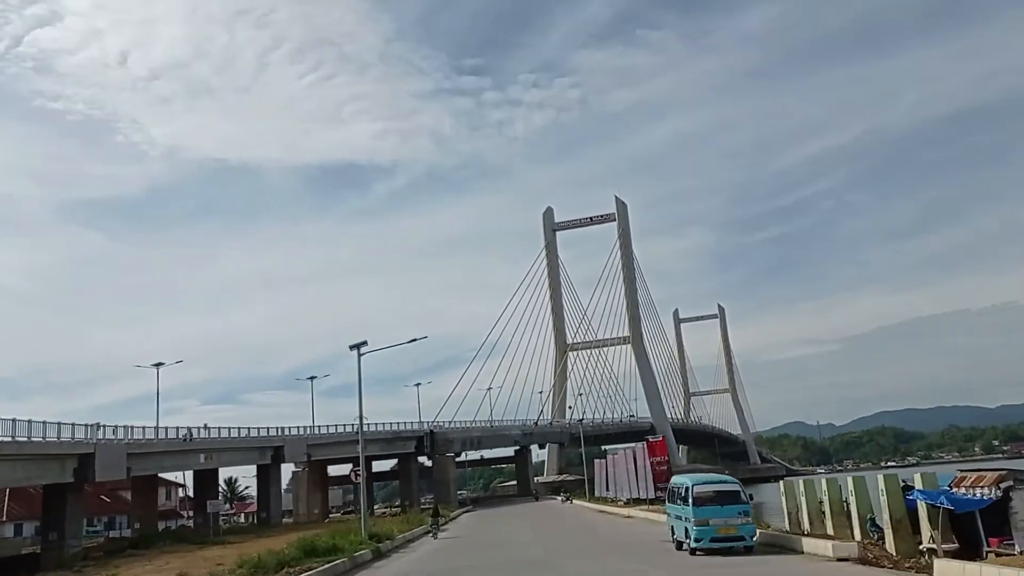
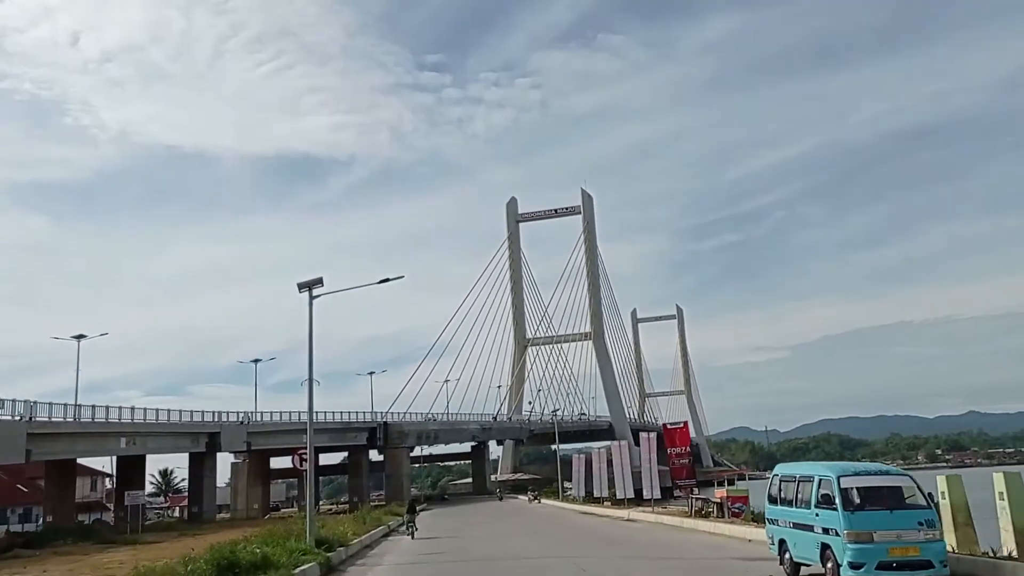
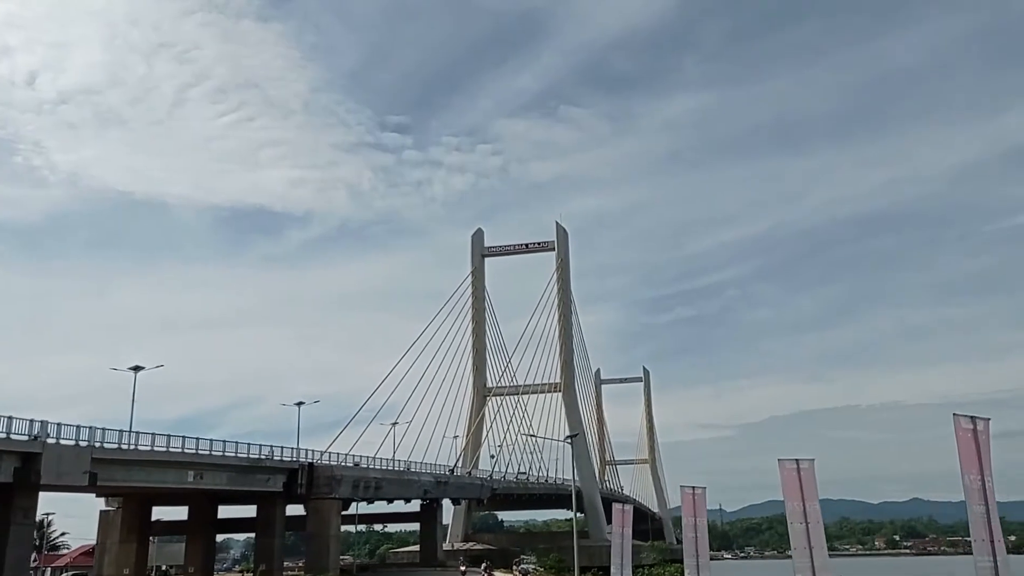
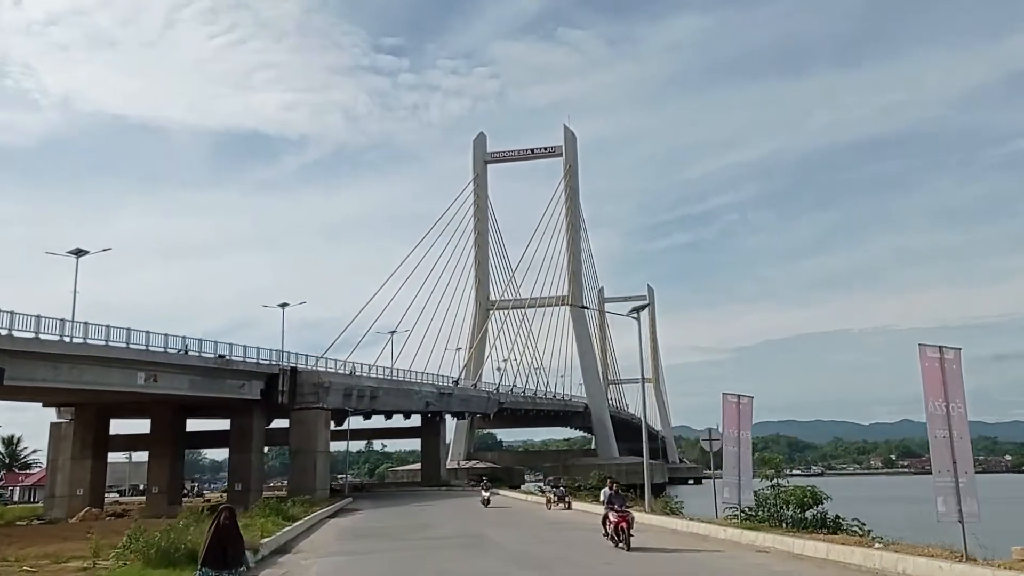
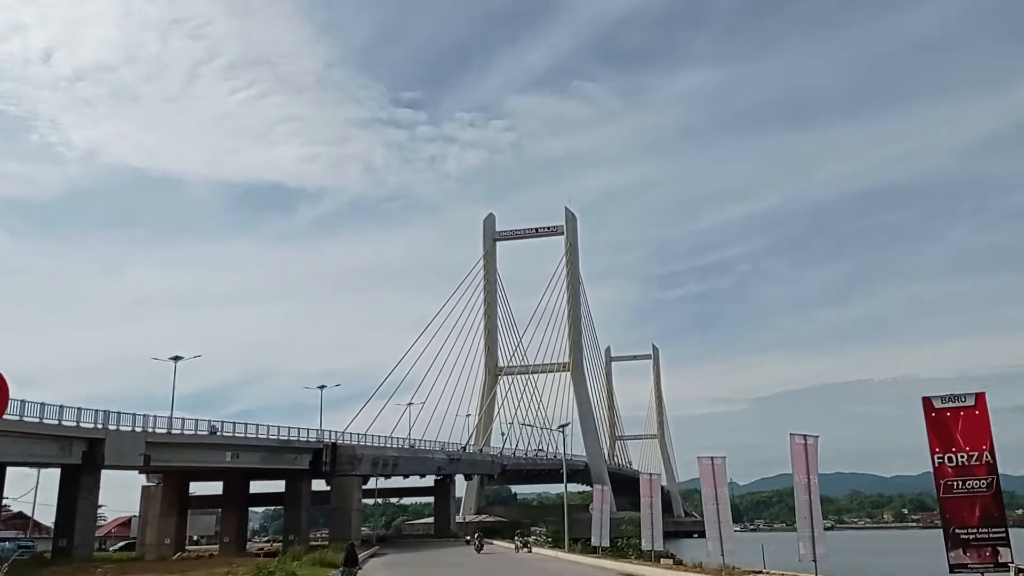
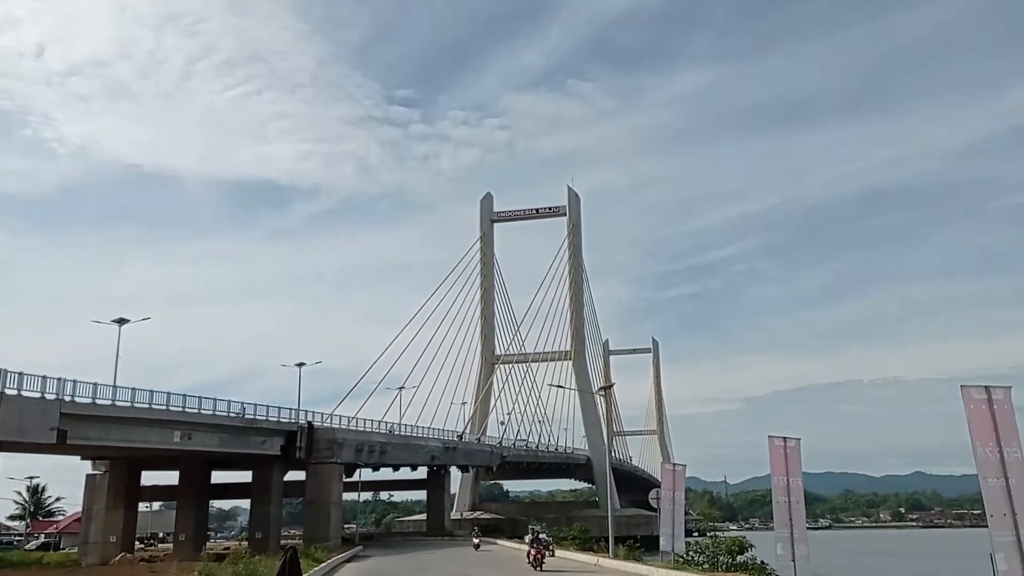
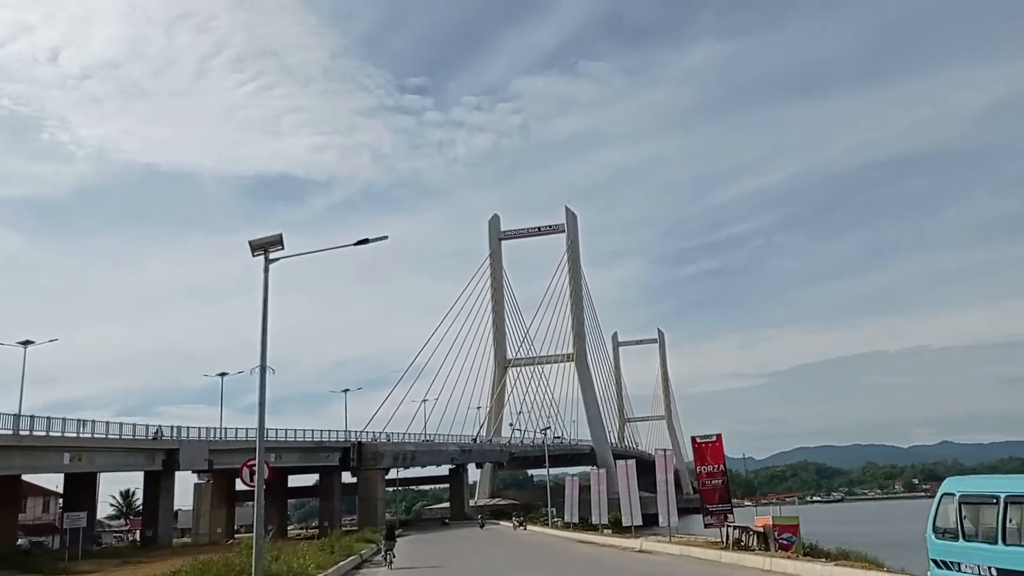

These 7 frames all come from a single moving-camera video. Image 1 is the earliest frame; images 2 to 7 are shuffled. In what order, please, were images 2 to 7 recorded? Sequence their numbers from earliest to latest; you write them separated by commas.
2, 7, 5, 3, 6, 4
